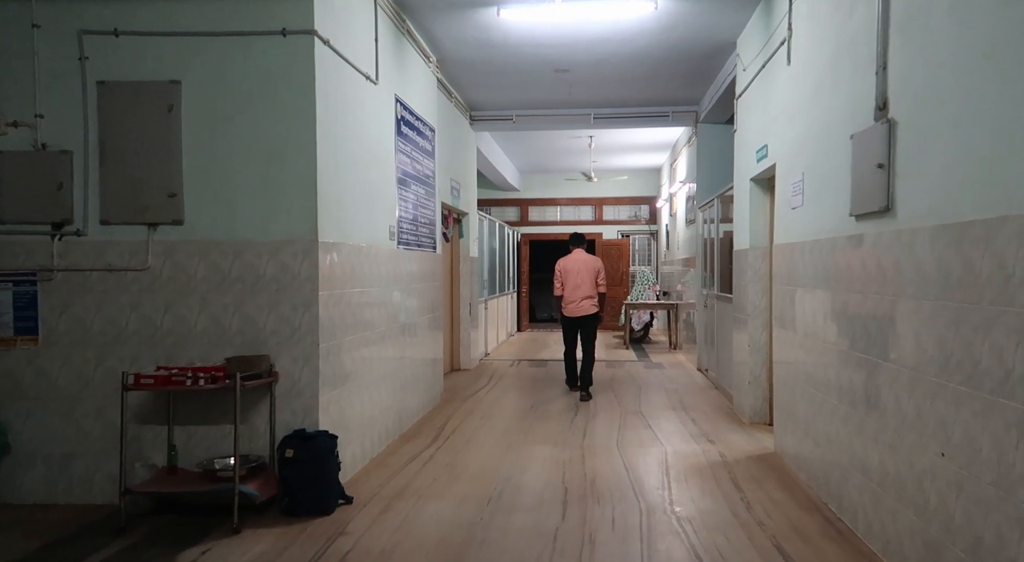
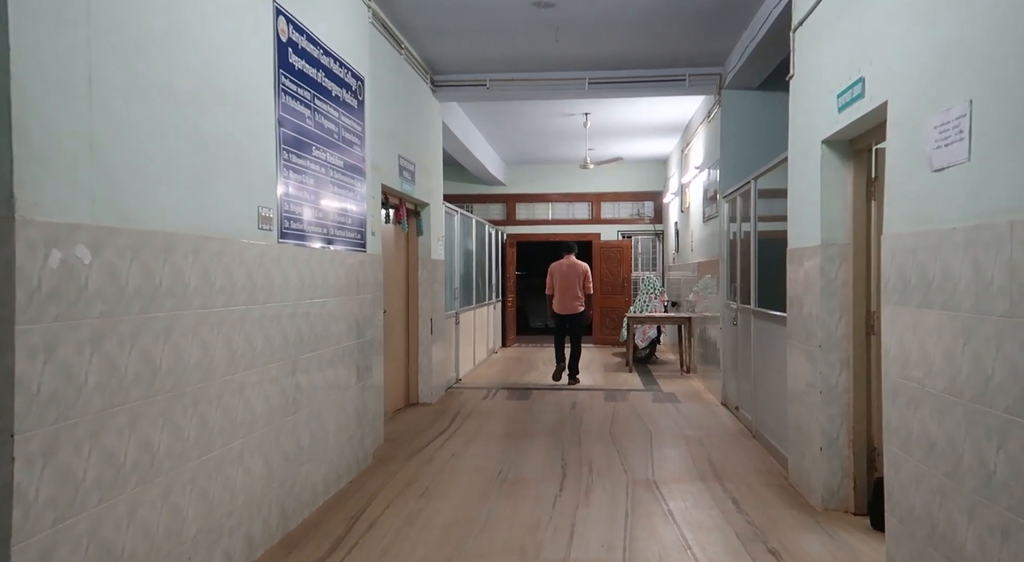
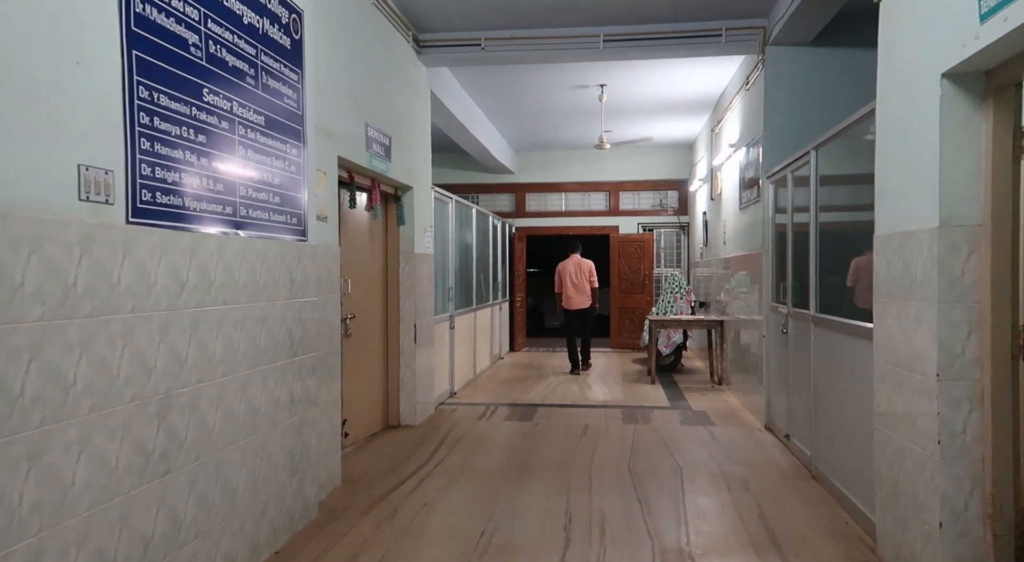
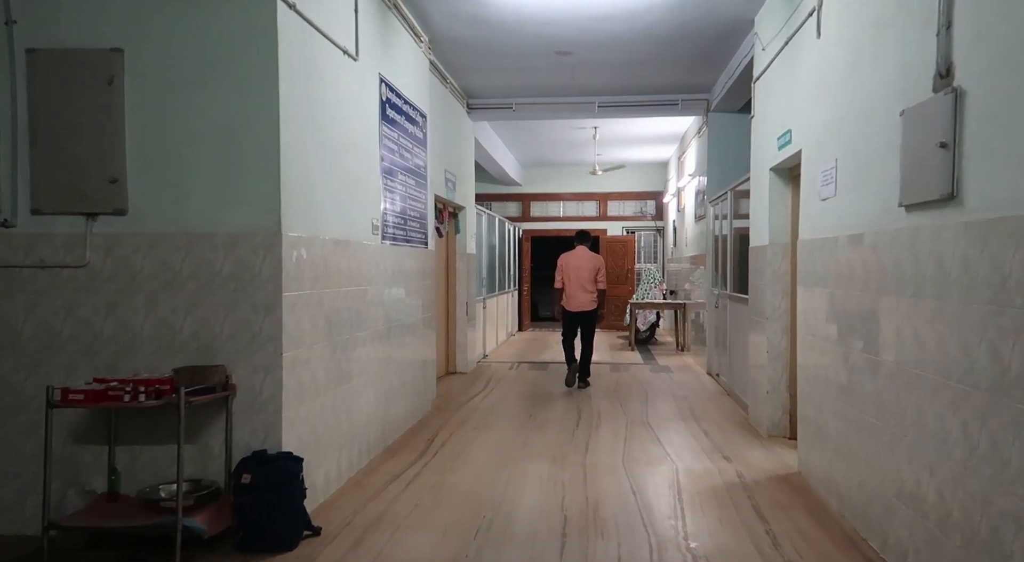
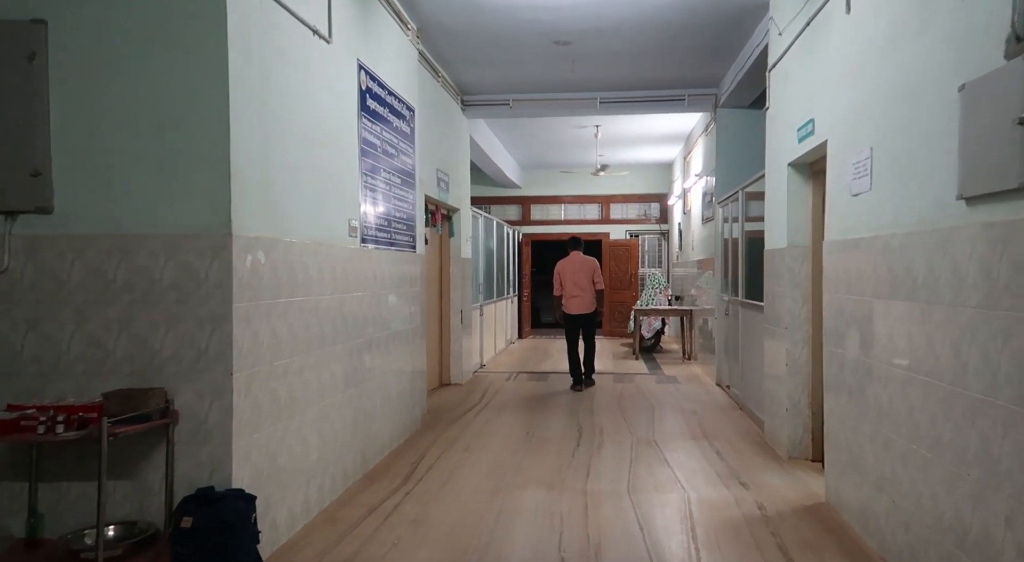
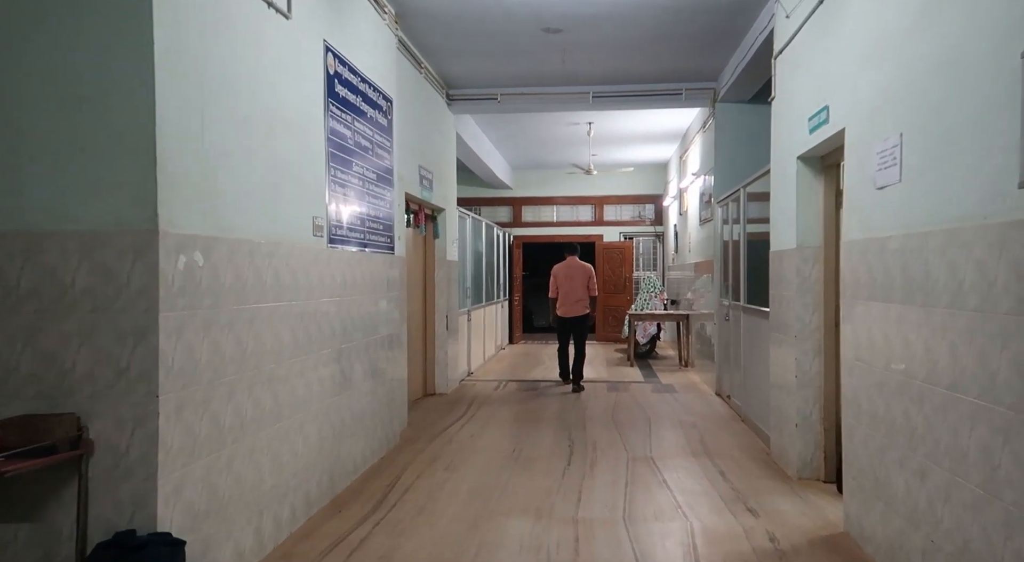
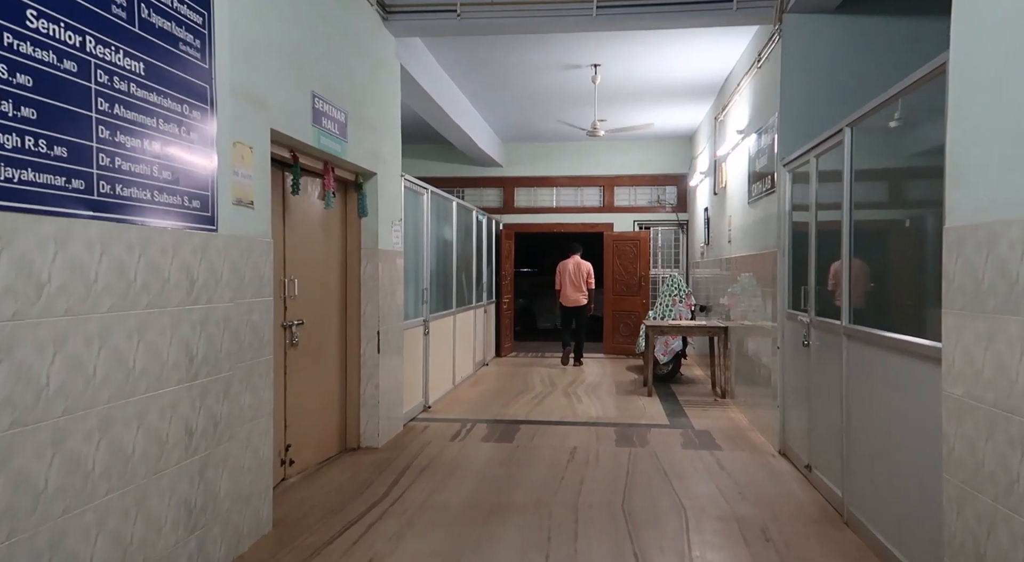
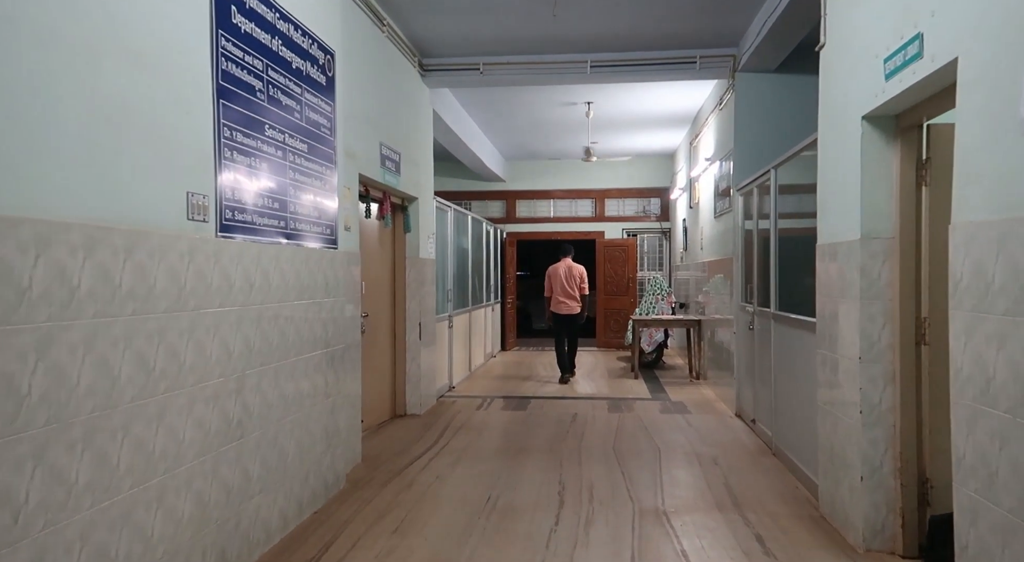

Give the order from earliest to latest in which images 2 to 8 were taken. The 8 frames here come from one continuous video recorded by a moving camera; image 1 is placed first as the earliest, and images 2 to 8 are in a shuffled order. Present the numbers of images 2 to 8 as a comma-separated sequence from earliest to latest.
4, 5, 6, 2, 8, 3, 7
